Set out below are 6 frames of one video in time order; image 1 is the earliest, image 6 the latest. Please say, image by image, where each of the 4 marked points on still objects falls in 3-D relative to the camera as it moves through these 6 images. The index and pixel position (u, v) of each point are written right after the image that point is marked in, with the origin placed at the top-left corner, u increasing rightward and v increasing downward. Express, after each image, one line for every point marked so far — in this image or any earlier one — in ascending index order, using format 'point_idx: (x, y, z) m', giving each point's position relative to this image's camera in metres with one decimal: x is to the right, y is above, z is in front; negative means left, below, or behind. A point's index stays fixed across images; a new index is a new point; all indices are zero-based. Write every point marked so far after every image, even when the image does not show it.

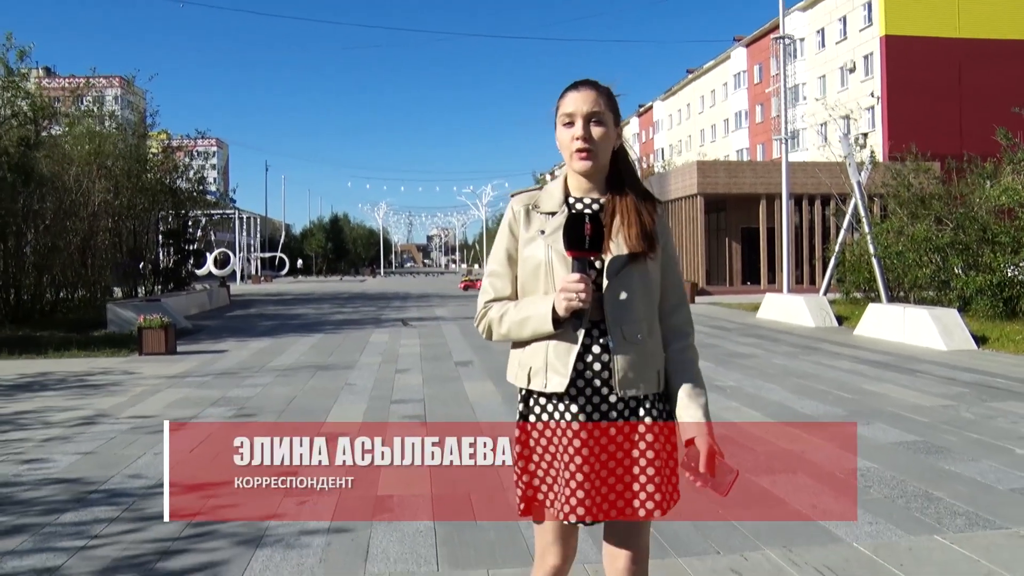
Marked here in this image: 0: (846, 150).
0: (+7.3, +3.1, +19.1) m
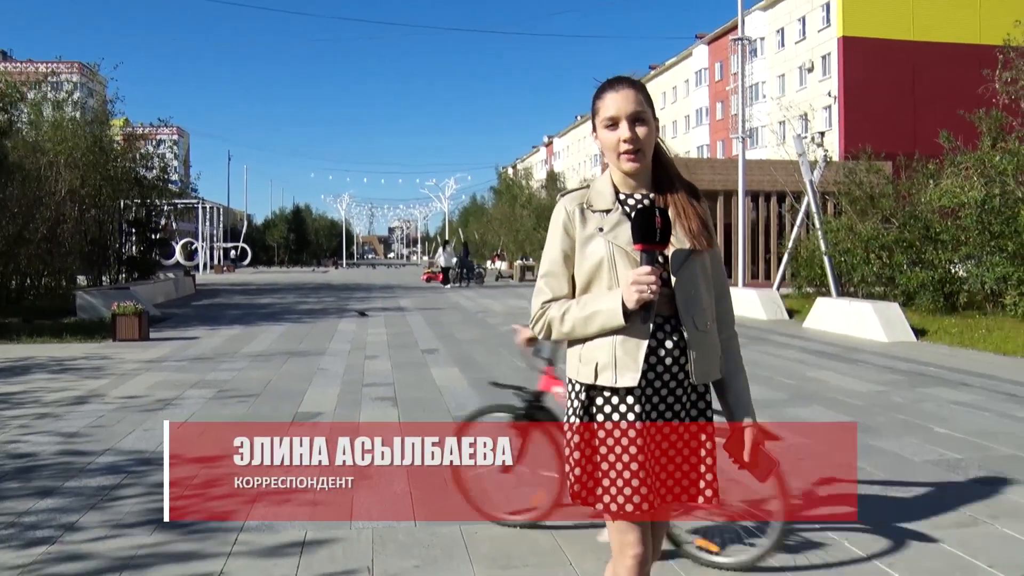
0: (+6.5, +3.2, +19.8) m
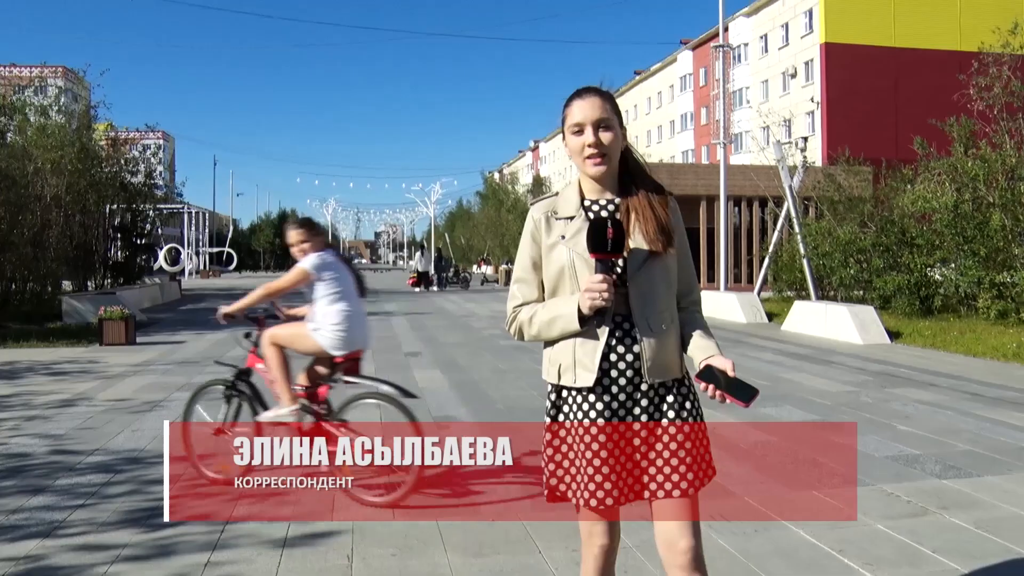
0: (+6.1, +3.1, +20.2) m
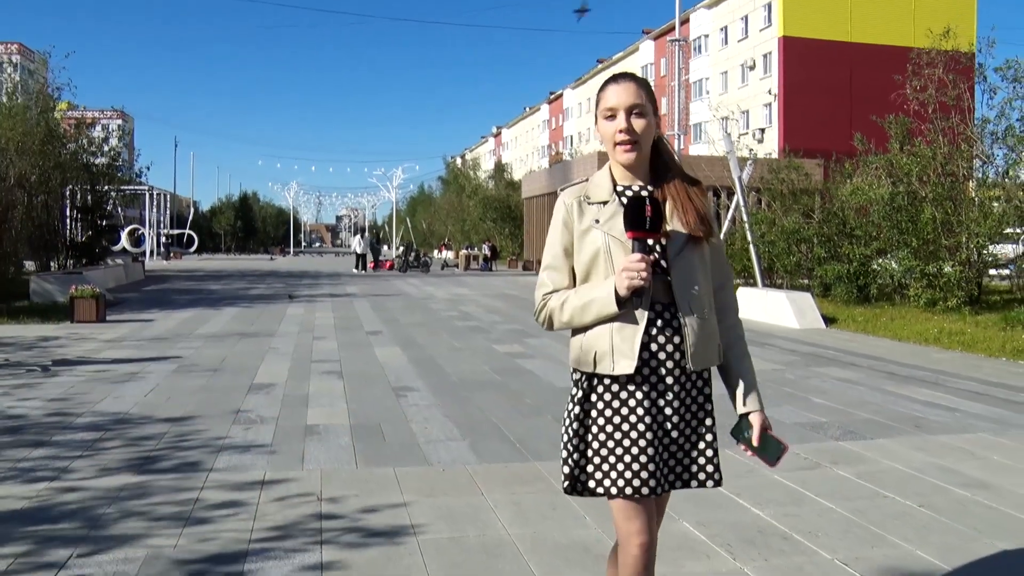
0: (+5.2, +3.4, +21.1) m
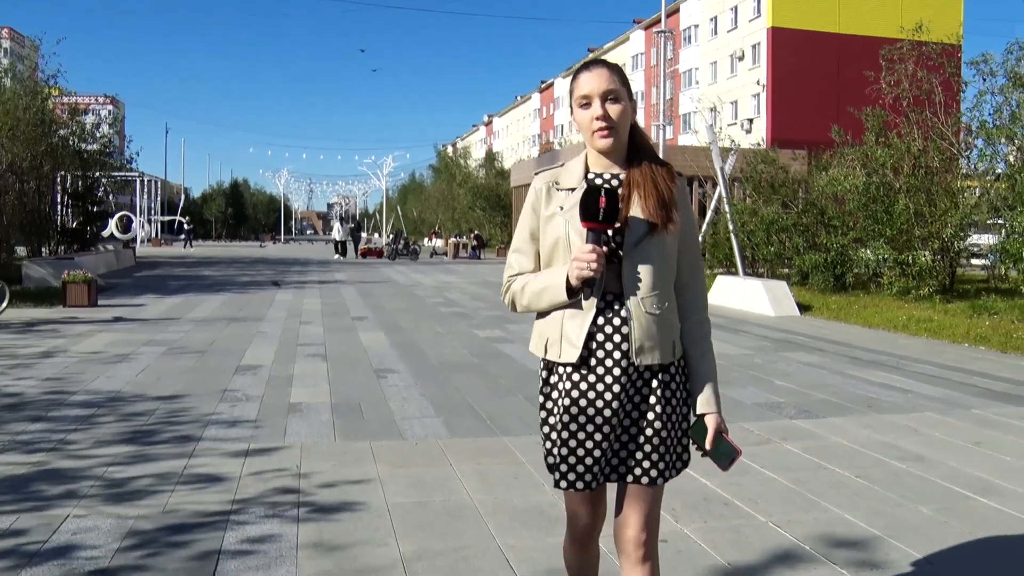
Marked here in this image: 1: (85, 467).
0: (+4.8, +3.7, +21.5) m
1: (-2.5, -1.1, +5.2) m
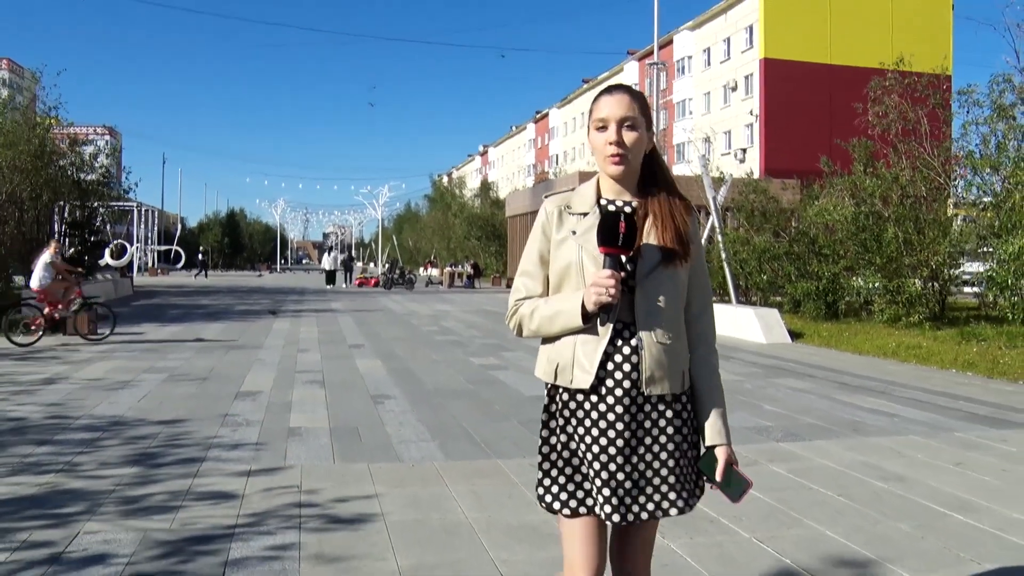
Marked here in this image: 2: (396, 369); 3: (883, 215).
0: (+4.7, +3.0, +21.9) m
1: (-2.6, -1.2, +5.4) m
2: (-1.5, -1.0, +11.3) m
3: (+8.2, +1.6, +19.4) m
